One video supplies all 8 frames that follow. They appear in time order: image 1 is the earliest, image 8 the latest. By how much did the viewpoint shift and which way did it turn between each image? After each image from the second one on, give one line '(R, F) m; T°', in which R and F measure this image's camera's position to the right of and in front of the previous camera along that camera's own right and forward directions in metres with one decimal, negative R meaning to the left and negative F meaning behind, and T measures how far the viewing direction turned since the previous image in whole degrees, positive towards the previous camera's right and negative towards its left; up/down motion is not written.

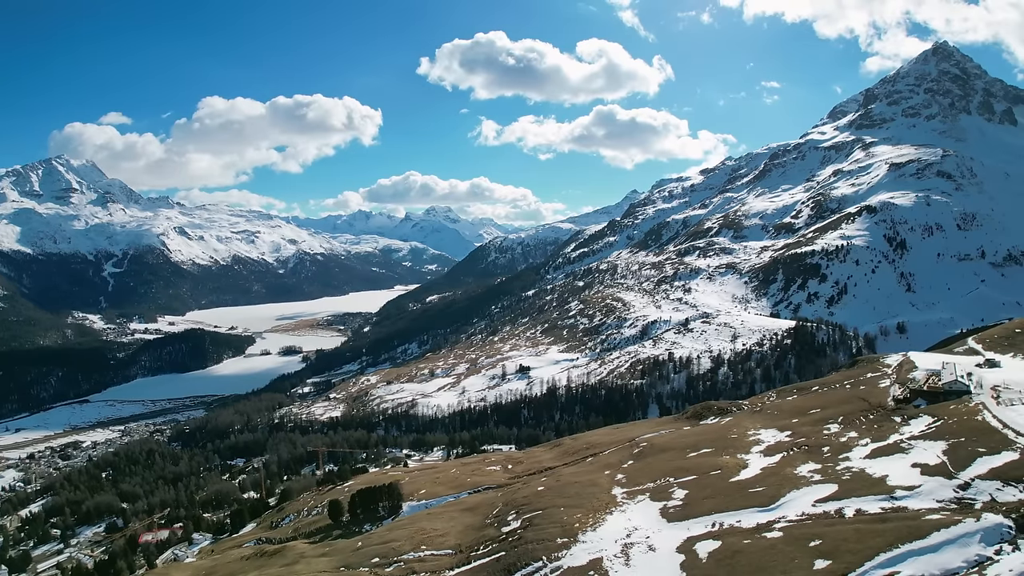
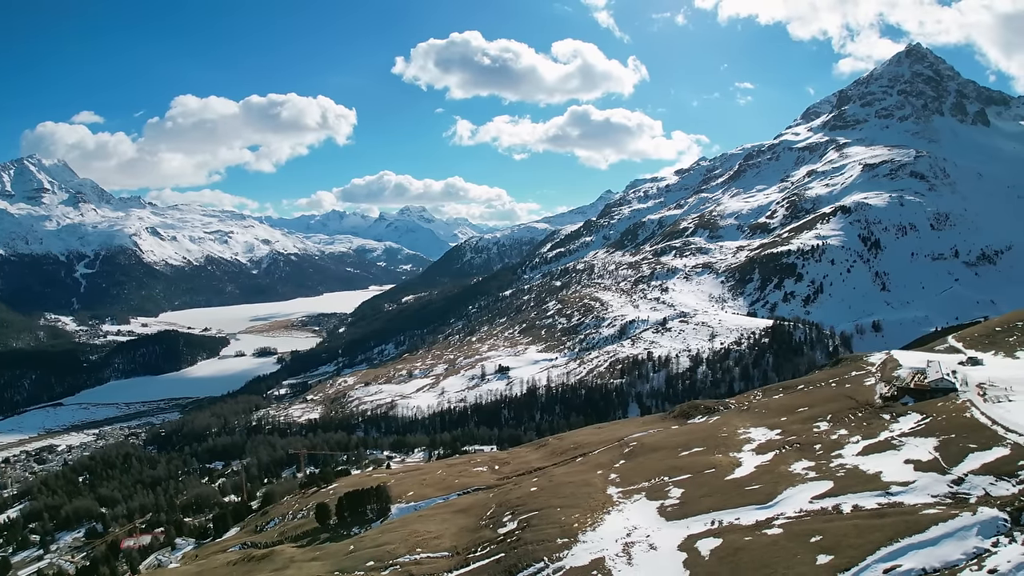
(+0.5, +0.1) m; +1°
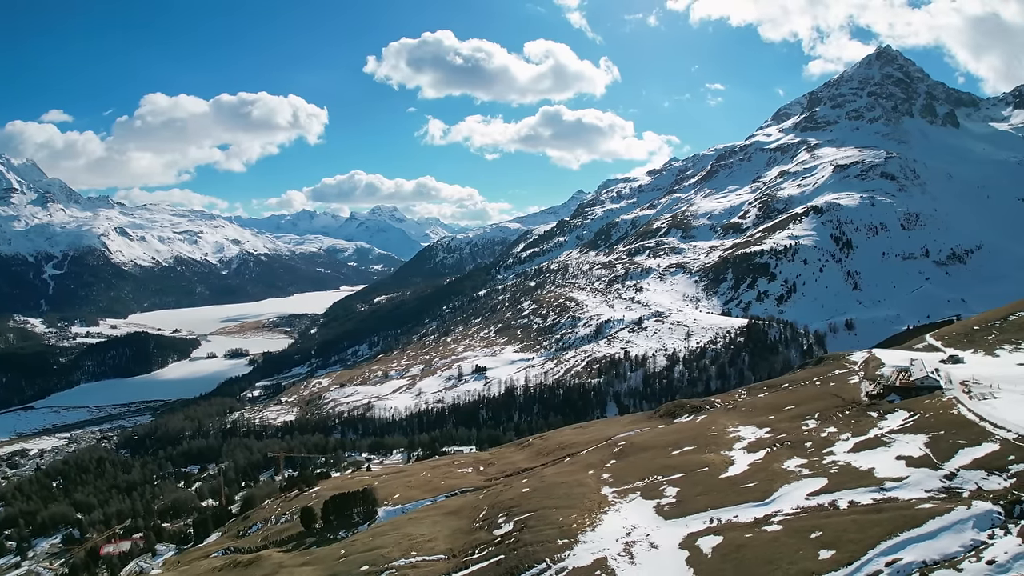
(+0.5, +0.1) m; +1°
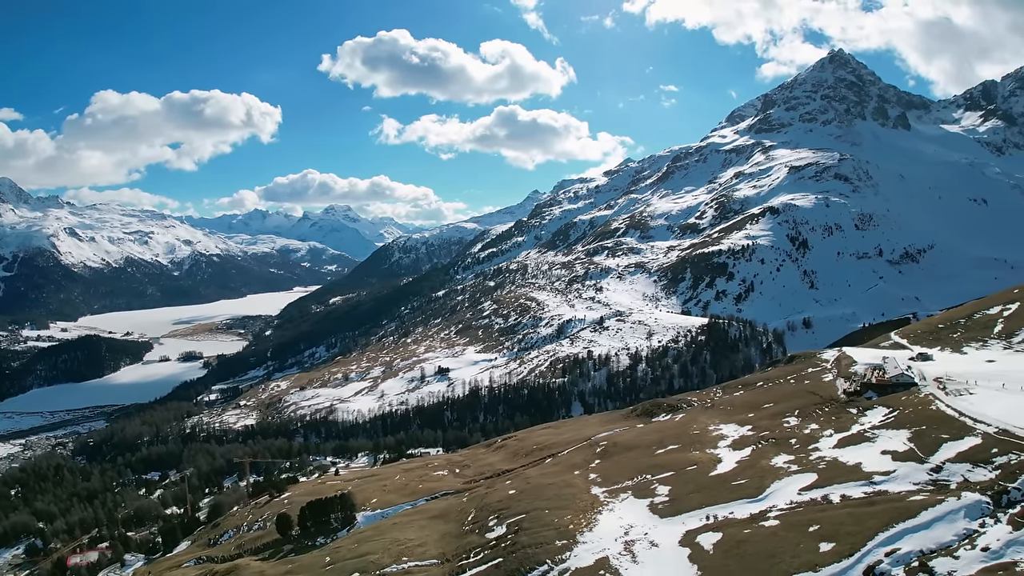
(+0.9, +0.1) m; +2°
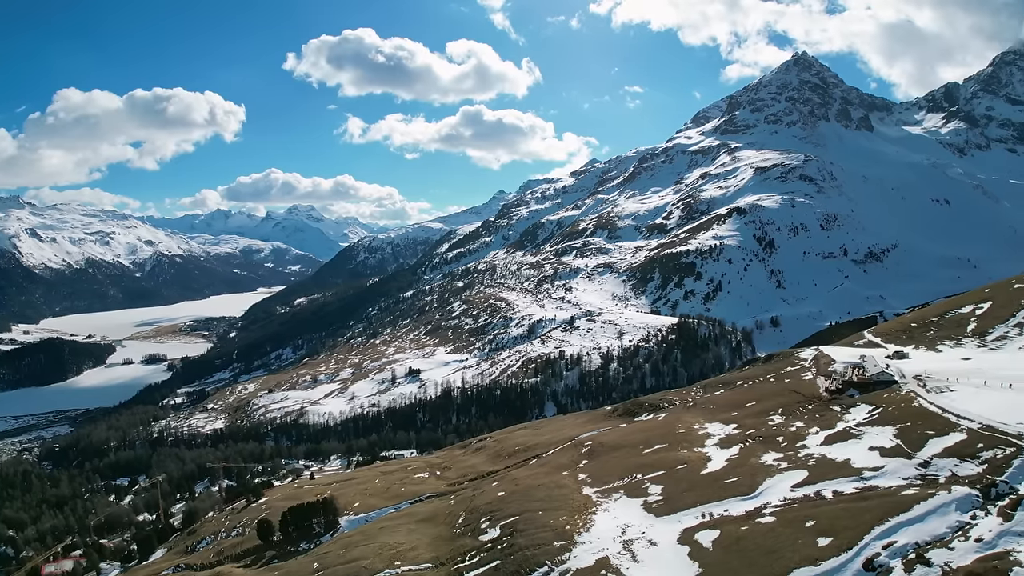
(+0.7, 0.0) m; +1°
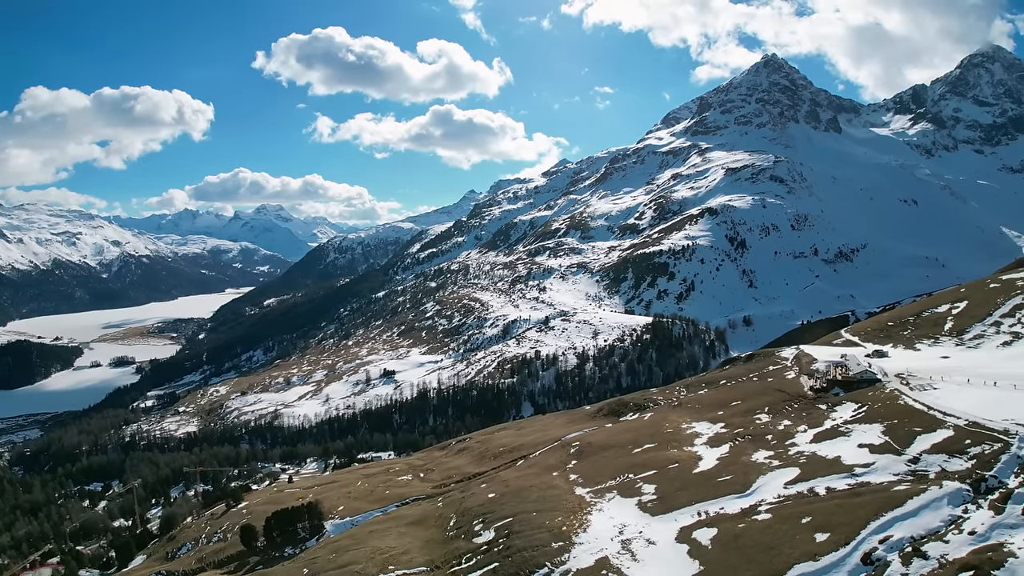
(+0.6, 0.0) m; +1°
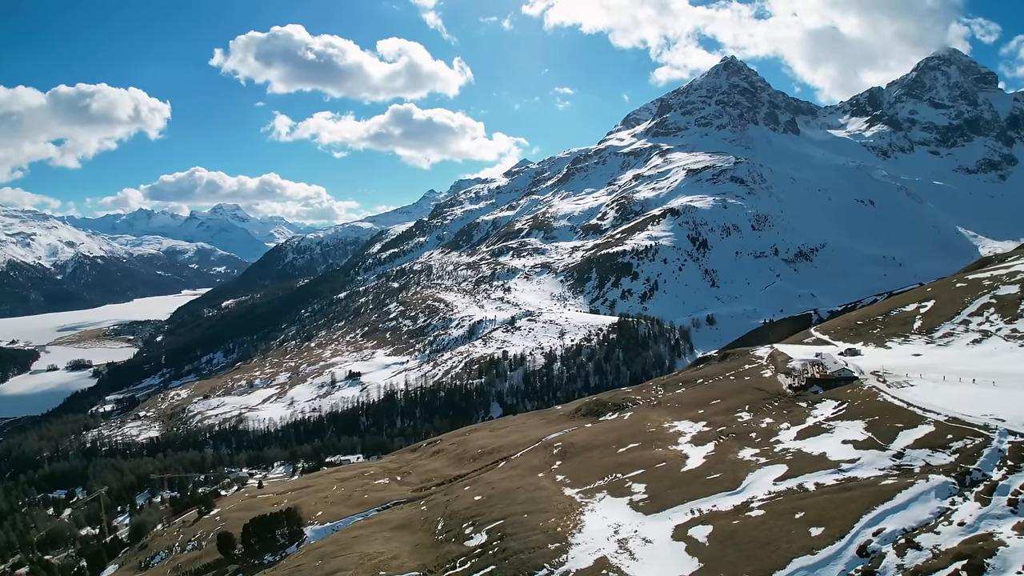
(+0.9, -0.1) m; +2°
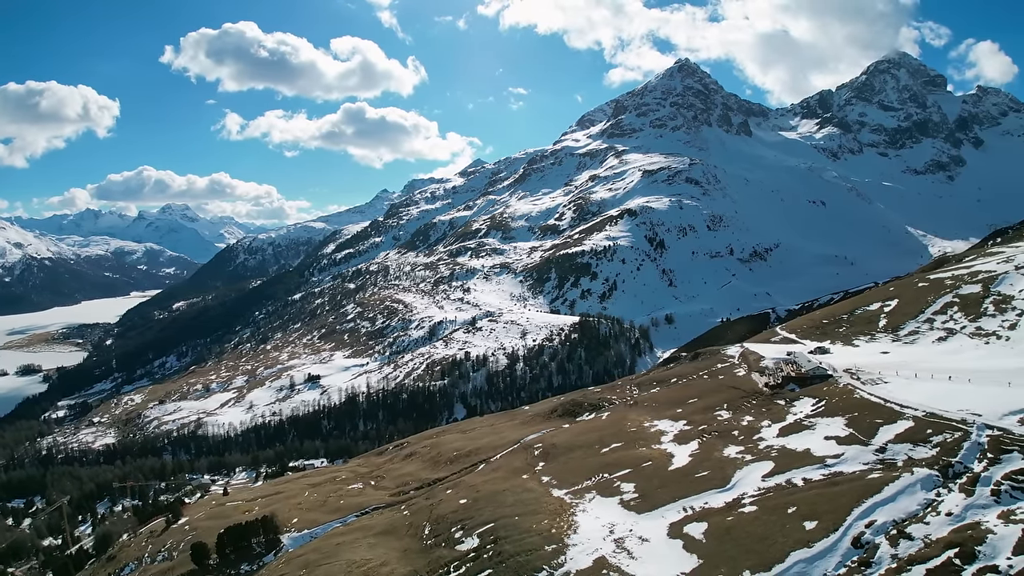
(+1.0, -0.1) m; +2°
